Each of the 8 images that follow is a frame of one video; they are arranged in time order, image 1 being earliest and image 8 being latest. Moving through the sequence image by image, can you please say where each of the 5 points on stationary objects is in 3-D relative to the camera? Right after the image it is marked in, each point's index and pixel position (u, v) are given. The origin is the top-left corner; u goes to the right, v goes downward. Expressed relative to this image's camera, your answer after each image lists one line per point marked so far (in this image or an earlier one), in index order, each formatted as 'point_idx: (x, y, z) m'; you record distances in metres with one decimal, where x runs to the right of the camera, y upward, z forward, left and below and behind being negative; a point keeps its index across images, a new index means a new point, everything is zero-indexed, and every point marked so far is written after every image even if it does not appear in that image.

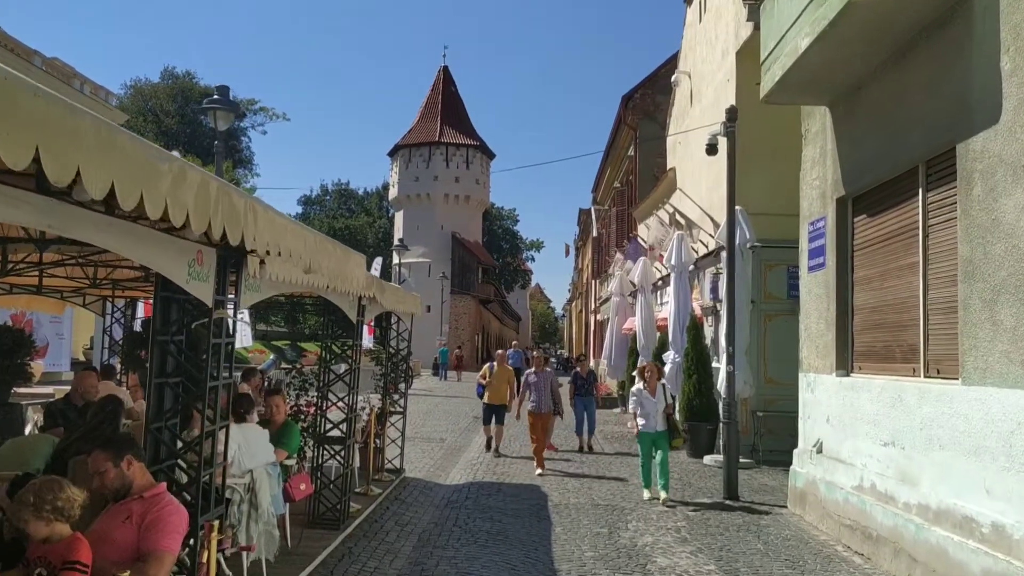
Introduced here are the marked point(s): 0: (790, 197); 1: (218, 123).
0: (+4.6, +1.5, +13.4) m
1: (-4.4, +2.5, +12.2) m
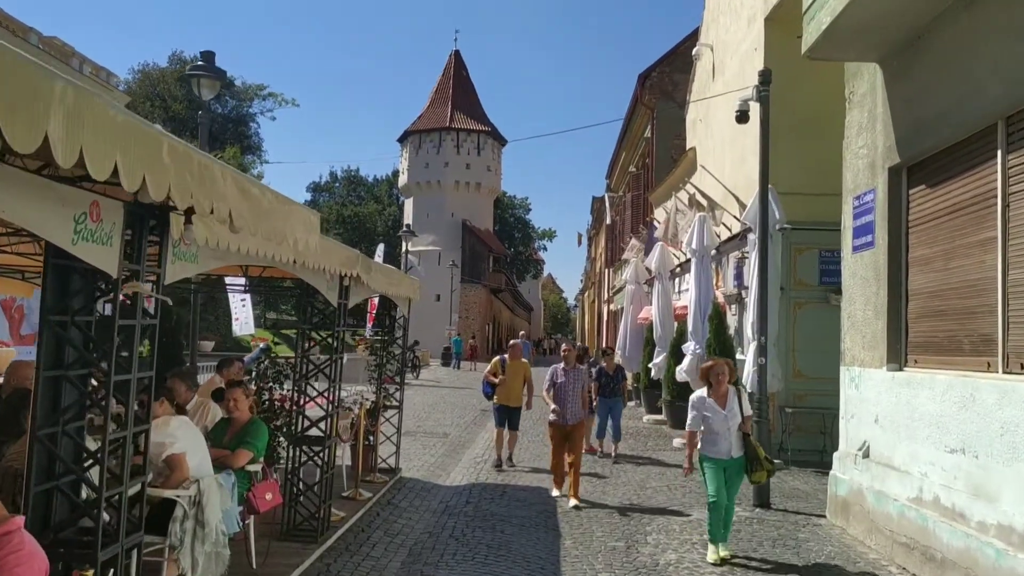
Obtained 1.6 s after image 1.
0: (+4.8, +1.7, +12.4) m
1: (-4.3, +2.7, +11.3) m
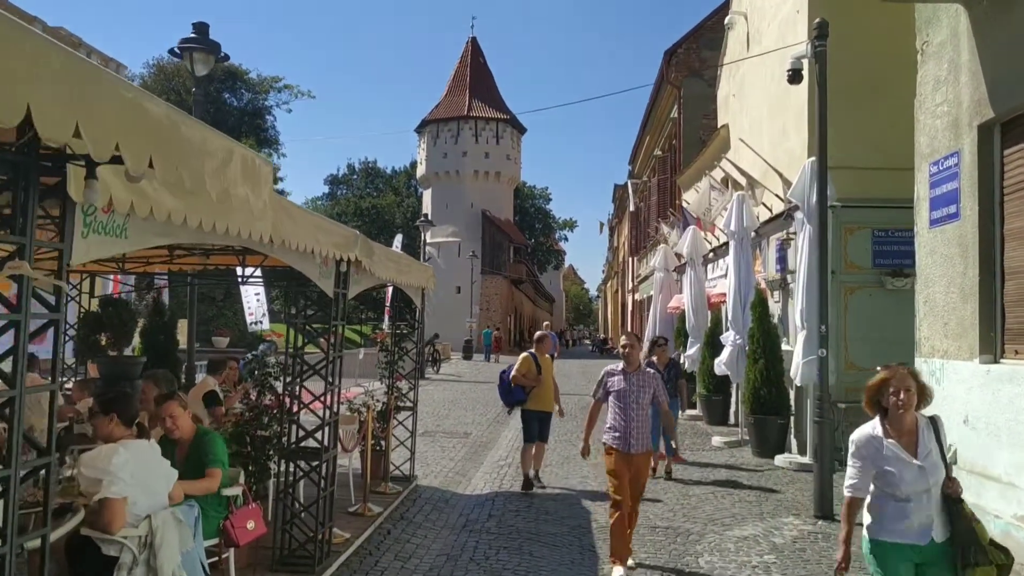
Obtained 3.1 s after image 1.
0: (+5.0, +1.9, +11.2) m
1: (-4.0, +2.8, +10.4) m
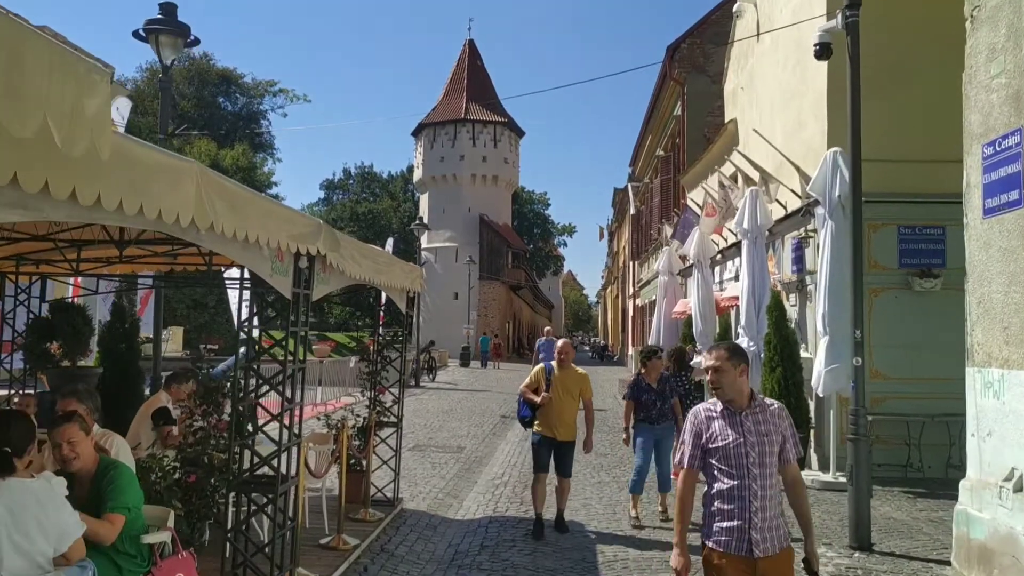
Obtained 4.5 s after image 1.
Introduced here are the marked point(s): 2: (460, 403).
0: (+5.0, +1.9, +10.4) m
1: (-4.1, +2.8, +9.5) m
2: (-1.2, -2.7, +19.1) m
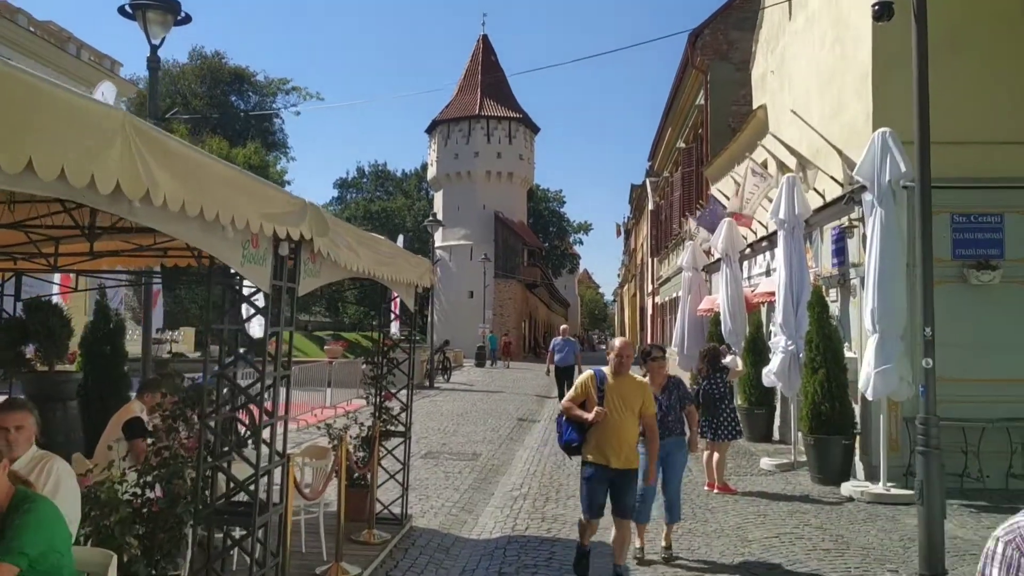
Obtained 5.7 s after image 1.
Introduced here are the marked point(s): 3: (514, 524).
0: (+5.2, +2.0, +9.5) m
1: (-3.9, +2.8, +8.8) m
2: (-0.8, -2.6, +18.3) m
3: (0.0, -2.2, +7.7) m
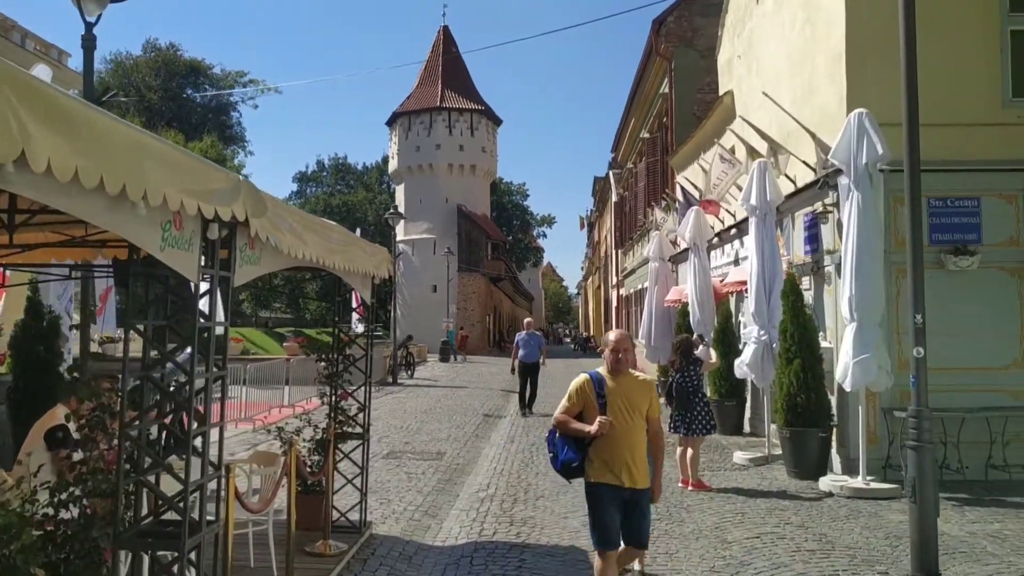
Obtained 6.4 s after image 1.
0: (+4.8, +2.2, +9.3) m
1: (-4.3, +2.8, +8.2) m
2: (-1.6, -2.5, +17.8) m
3: (-0.3, -2.1, +7.2) m
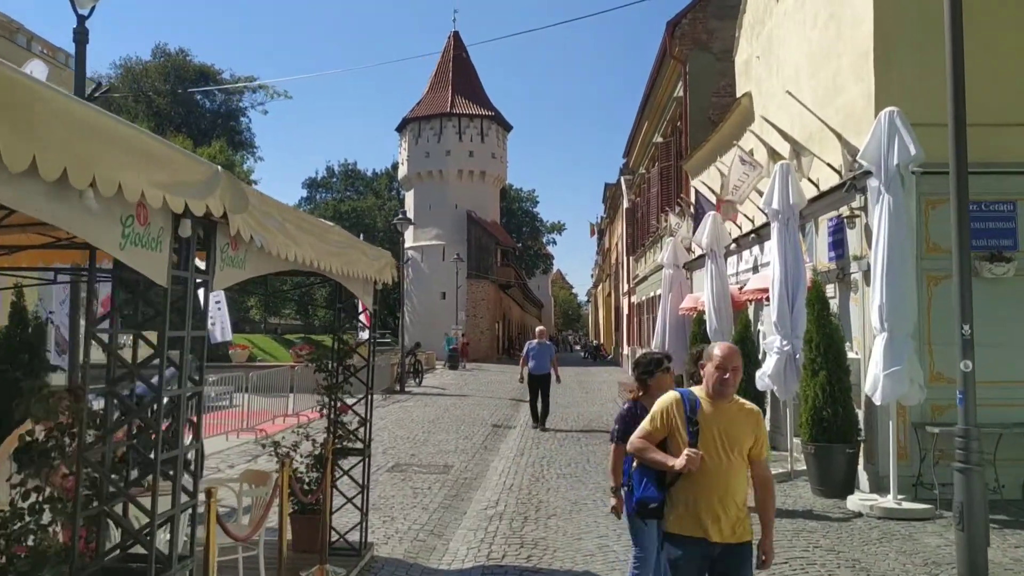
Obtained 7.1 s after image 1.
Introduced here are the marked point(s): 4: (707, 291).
0: (+4.9, +2.1, +8.8) m
1: (-4.2, +2.8, +7.8) m
2: (-1.4, -2.6, +17.4) m
3: (-0.2, -2.2, +6.8) m
4: (+2.9, 0.0, +11.9) m
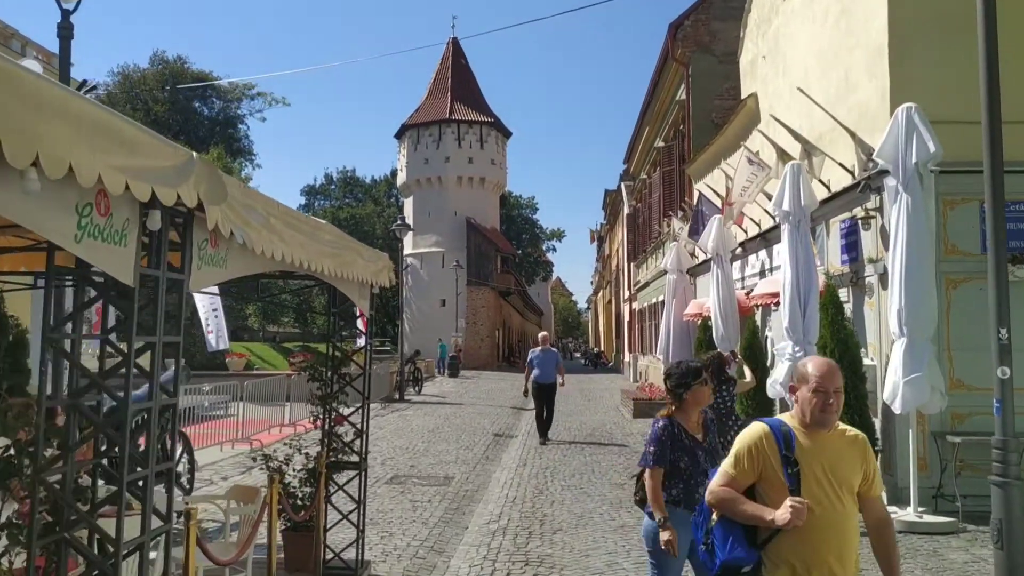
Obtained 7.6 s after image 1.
0: (+4.9, +2.0, +8.5) m
1: (-4.1, +2.7, +7.5) m
2: (-1.4, -2.8, +17.0) m
3: (-0.2, -2.2, +6.5) m
4: (+2.9, -0.1, +11.6) m
